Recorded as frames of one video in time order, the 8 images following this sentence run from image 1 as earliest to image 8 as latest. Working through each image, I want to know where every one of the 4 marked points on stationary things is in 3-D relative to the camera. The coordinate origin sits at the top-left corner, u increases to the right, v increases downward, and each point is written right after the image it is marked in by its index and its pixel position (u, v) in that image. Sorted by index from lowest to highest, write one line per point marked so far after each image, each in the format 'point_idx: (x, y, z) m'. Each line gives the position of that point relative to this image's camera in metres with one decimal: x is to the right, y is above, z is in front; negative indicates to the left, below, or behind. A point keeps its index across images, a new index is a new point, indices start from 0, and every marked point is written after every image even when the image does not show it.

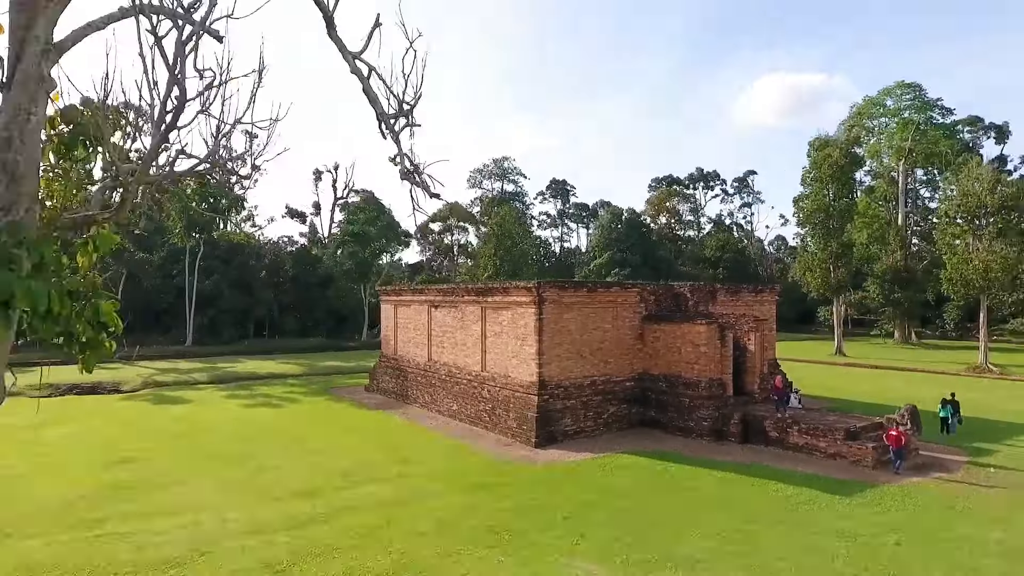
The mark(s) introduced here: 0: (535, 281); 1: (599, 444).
0: (+0.4, +0.1, +12.3) m
1: (+1.6, -3.0, +11.9) m
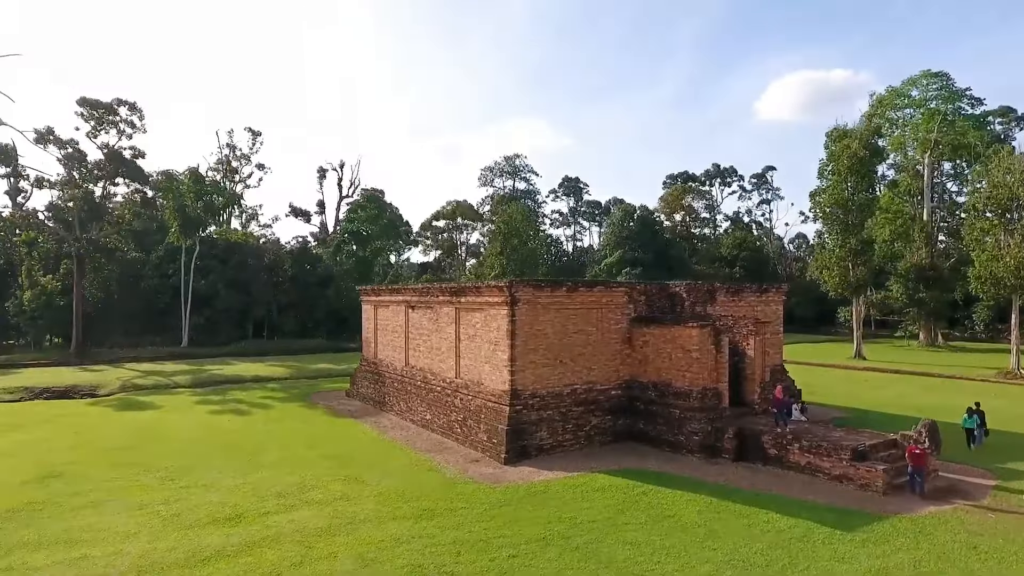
0: (-0.1, +0.1, +11.1) m
1: (+1.1, -3.0, +10.7) m
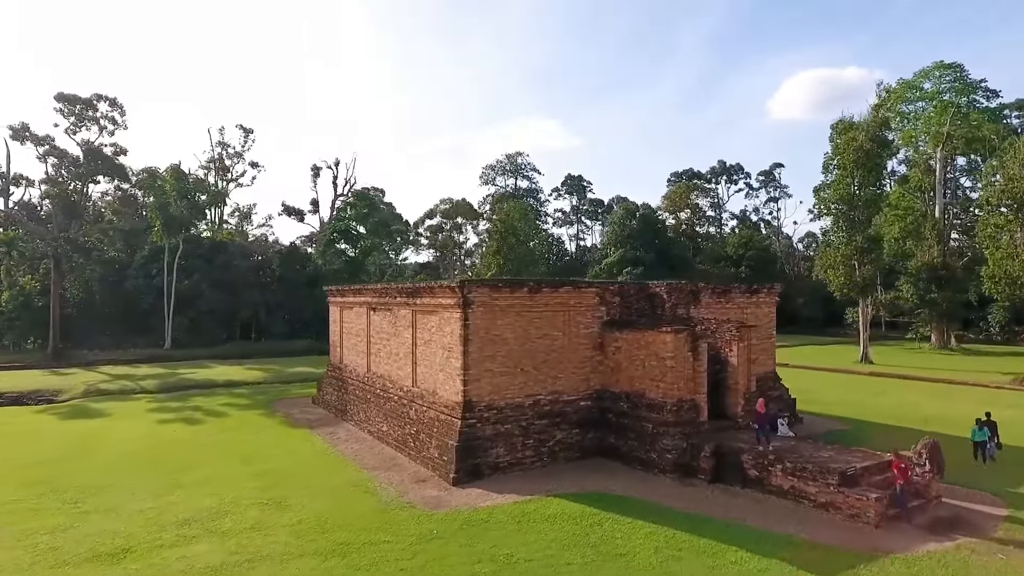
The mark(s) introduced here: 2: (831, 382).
0: (-0.9, +0.1, +10.1) m
1: (+0.3, -3.0, +9.6) m
2: (+9.9, -3.0, +19.5) m
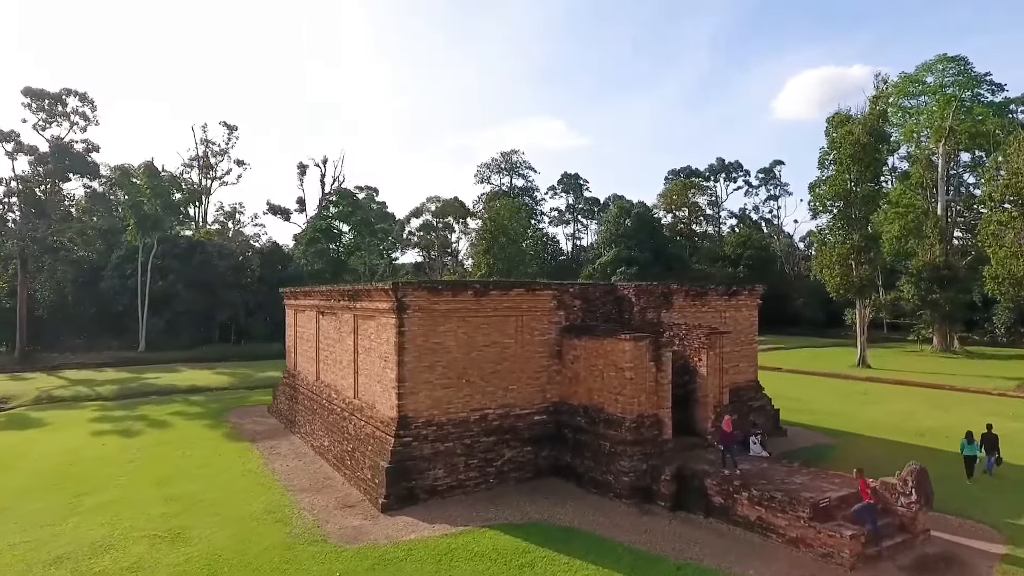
0: (-1.7, +0.1, +9.0) m
1: (-0.5, -3.0, +8.6) m
2: (+9.2, -3.0, +18.4) m
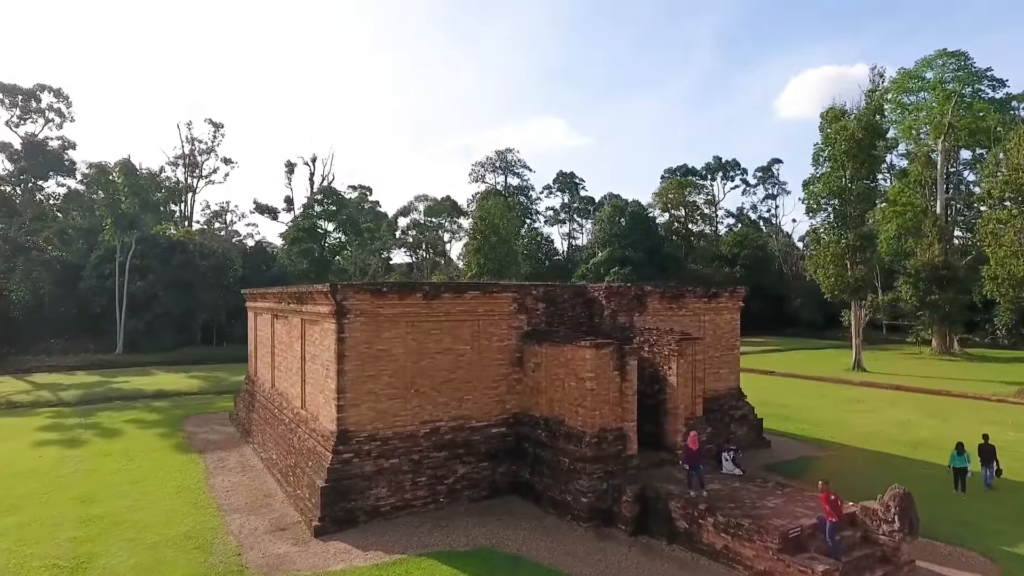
0: (-2.4, 0.0, +8.3) m
1: (-1.2, -3.0, +7.8) m
2: (+8.5, -3.0, +17.7) m
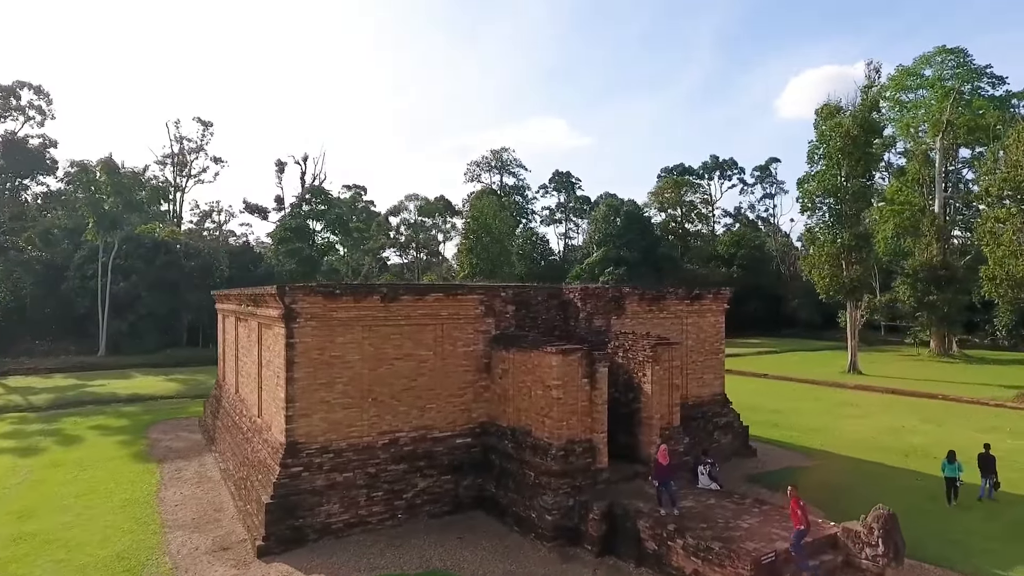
0: (-2.9, 0.0, +7.8) m
1: (-1.7, -3.1, +7.3) m
2: (+8.0, -3.0, +17.1) m
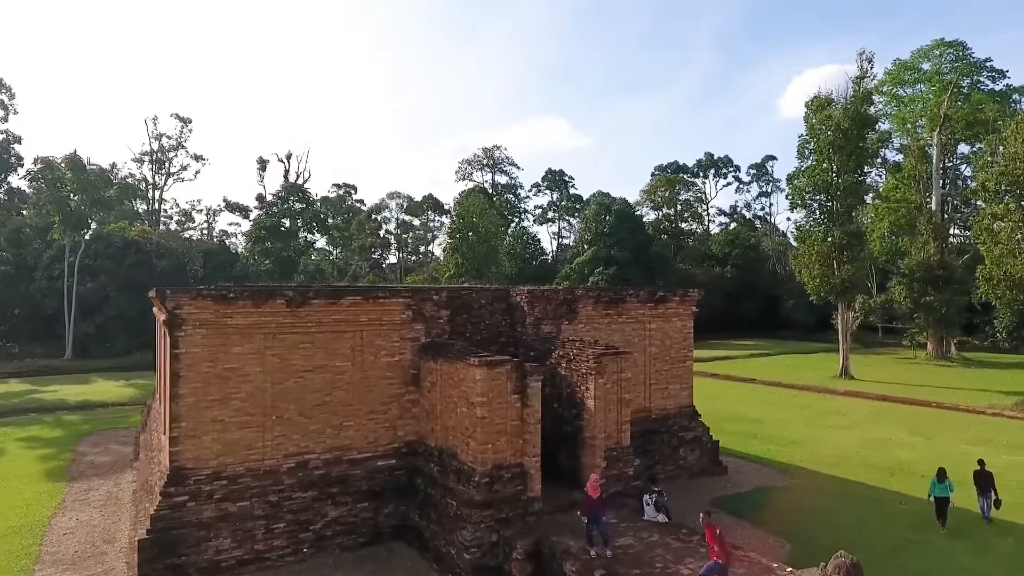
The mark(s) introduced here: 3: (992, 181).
0: (-3.8, 0.0, +6.8) m
1: (-2.6, -3.1, +6.3) m
2: (+7.2, -3.1, +16.1) m
3: (+13.7, +3.0, +17.9) m
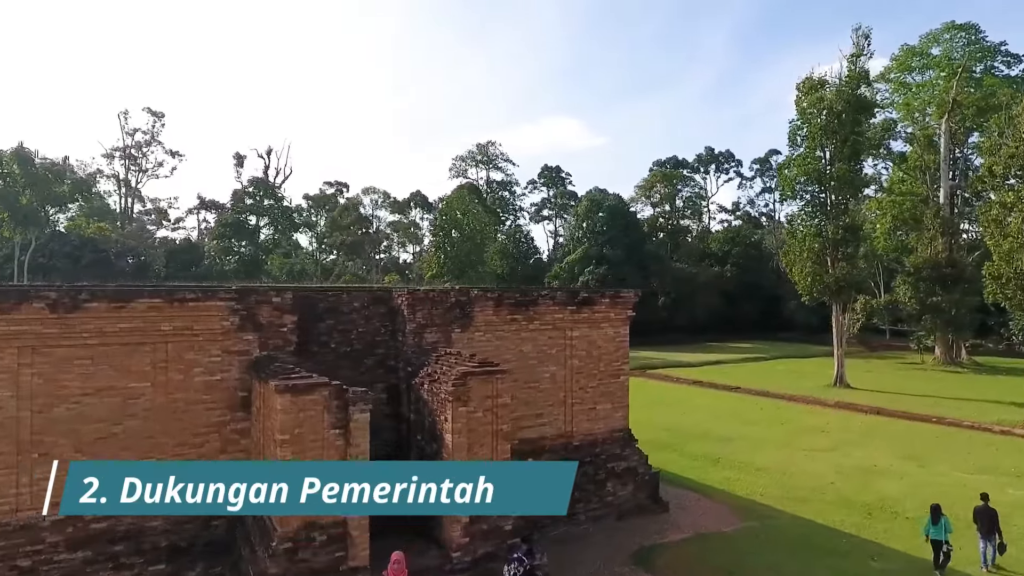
0: (-5.3, 0.0, +5.1) m
1: (-4.1, -3.1, +4.6) m
2: (+5.9, -3.1, +14.2) m
3: (+12.4, +3.1, +15.9) m
